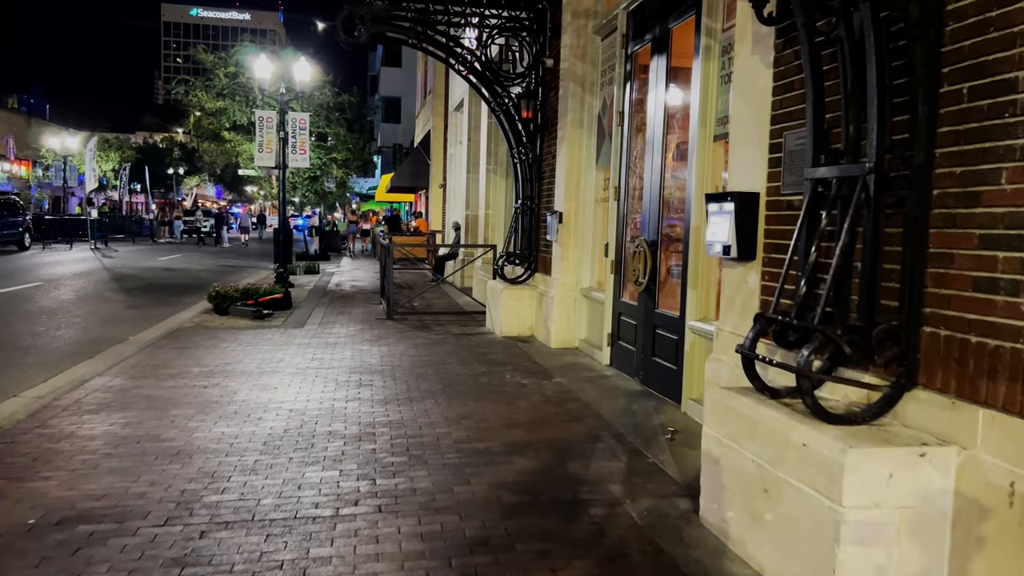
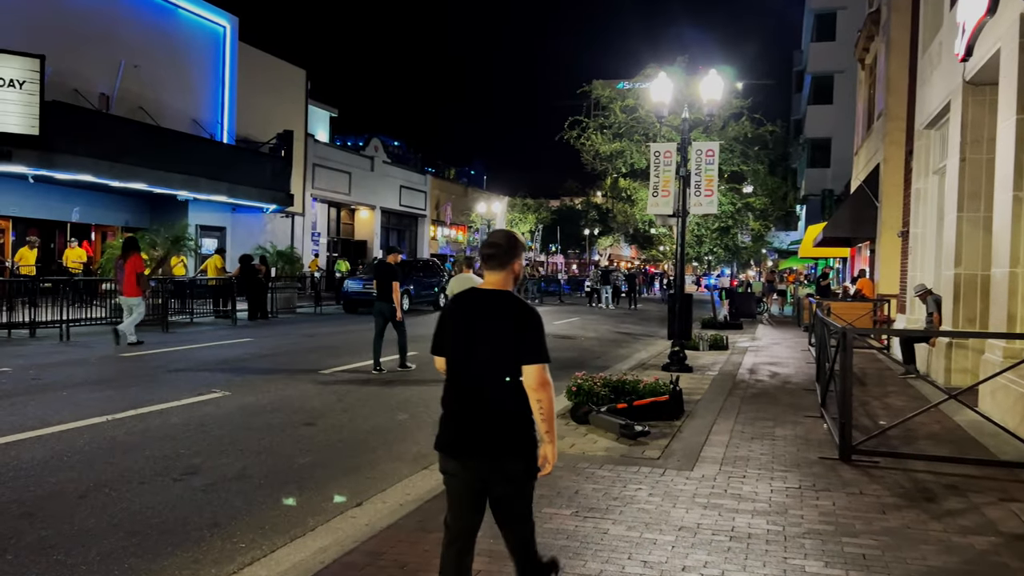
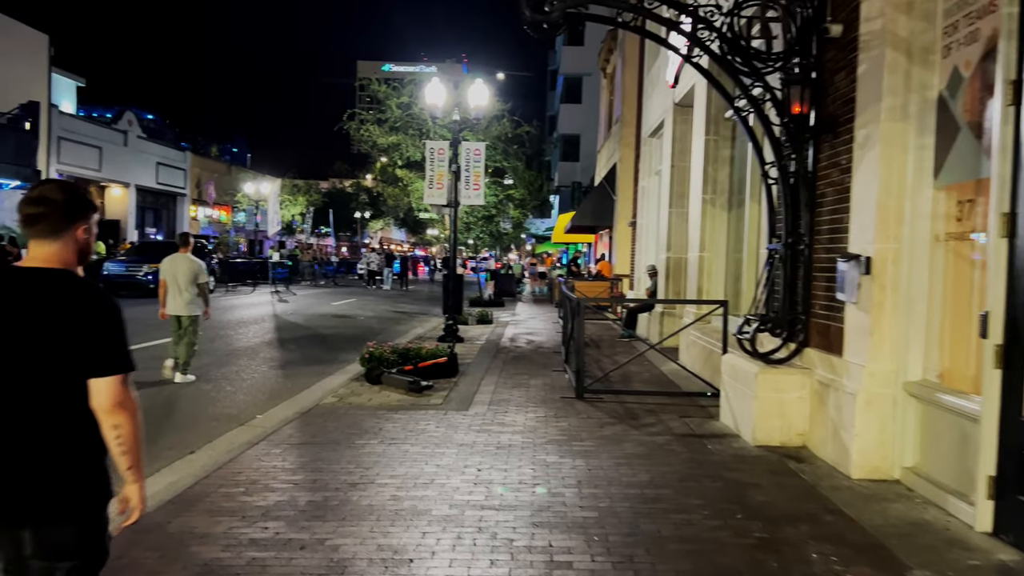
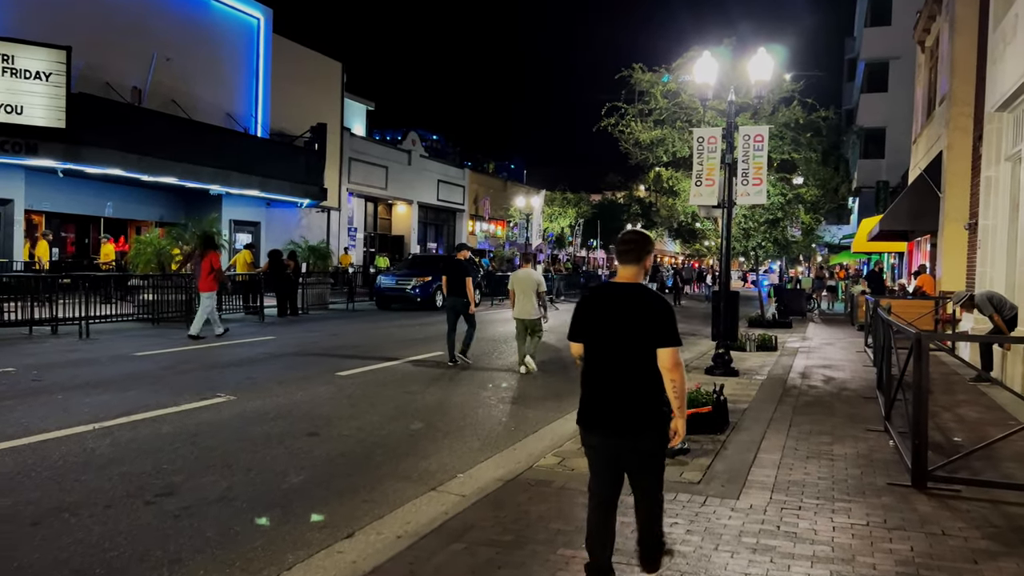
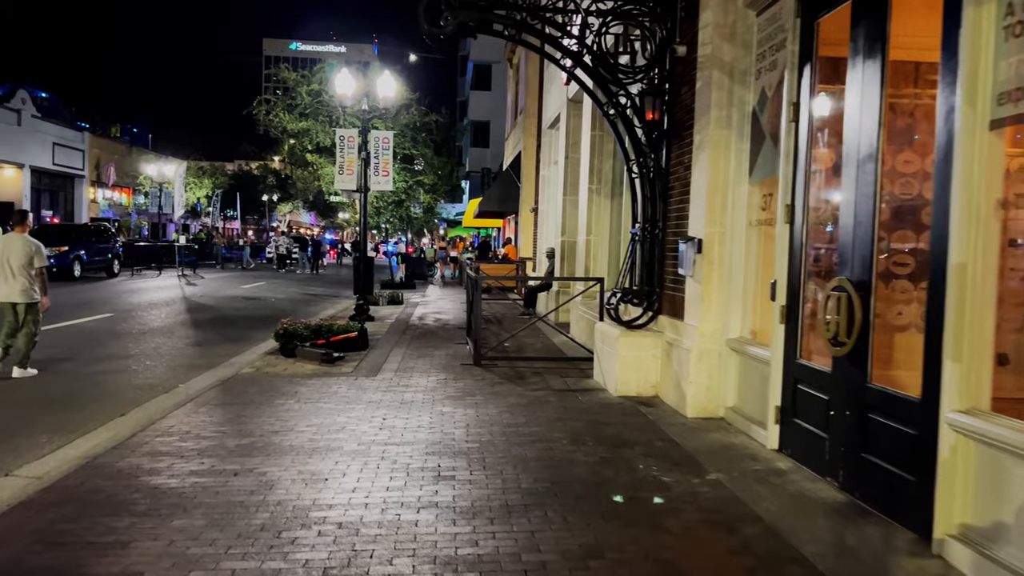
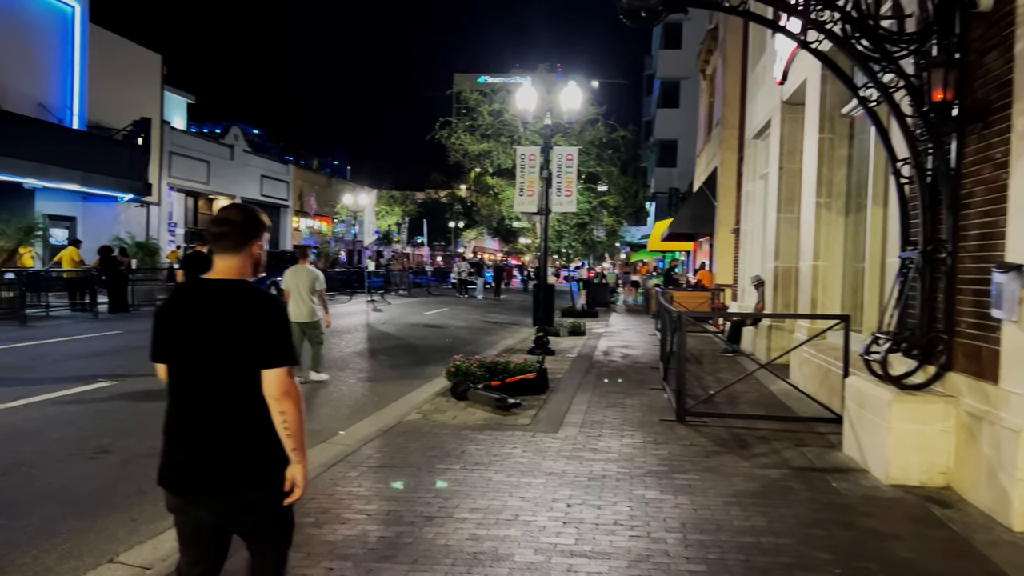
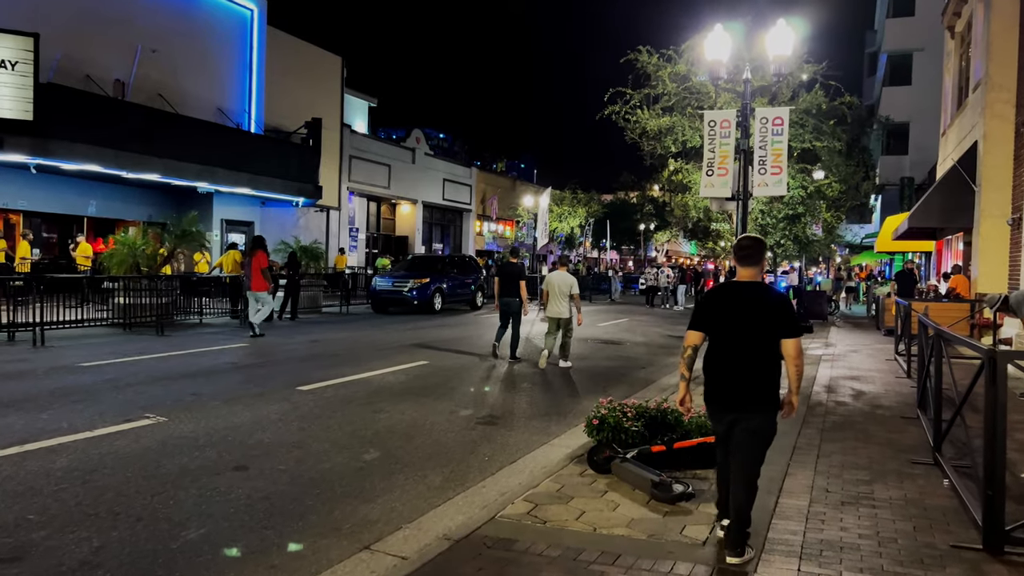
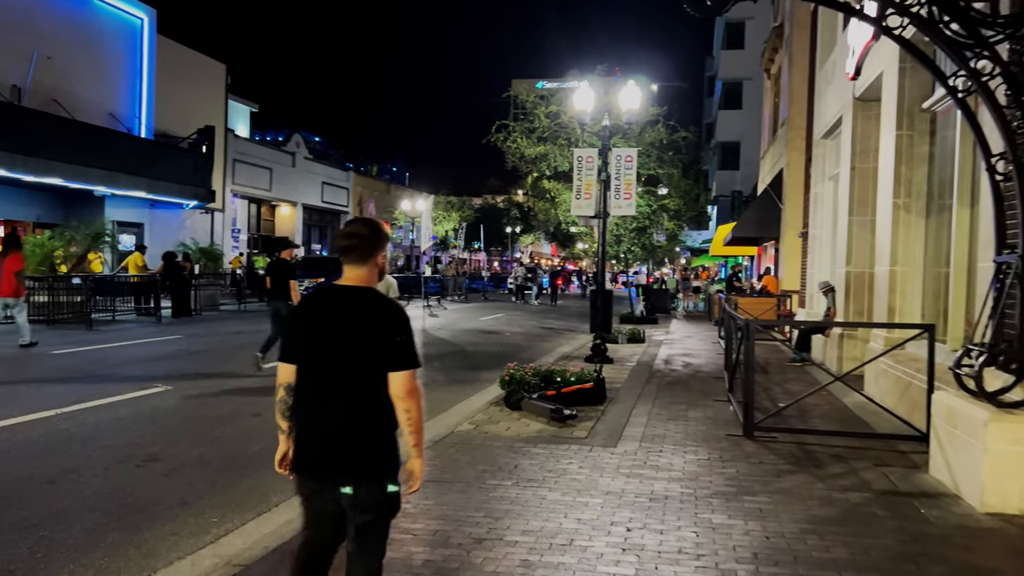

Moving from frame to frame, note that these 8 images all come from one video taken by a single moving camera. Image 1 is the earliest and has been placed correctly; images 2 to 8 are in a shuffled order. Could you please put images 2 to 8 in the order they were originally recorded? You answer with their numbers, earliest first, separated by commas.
5, 3, 6, 8, 2, 4, 7
